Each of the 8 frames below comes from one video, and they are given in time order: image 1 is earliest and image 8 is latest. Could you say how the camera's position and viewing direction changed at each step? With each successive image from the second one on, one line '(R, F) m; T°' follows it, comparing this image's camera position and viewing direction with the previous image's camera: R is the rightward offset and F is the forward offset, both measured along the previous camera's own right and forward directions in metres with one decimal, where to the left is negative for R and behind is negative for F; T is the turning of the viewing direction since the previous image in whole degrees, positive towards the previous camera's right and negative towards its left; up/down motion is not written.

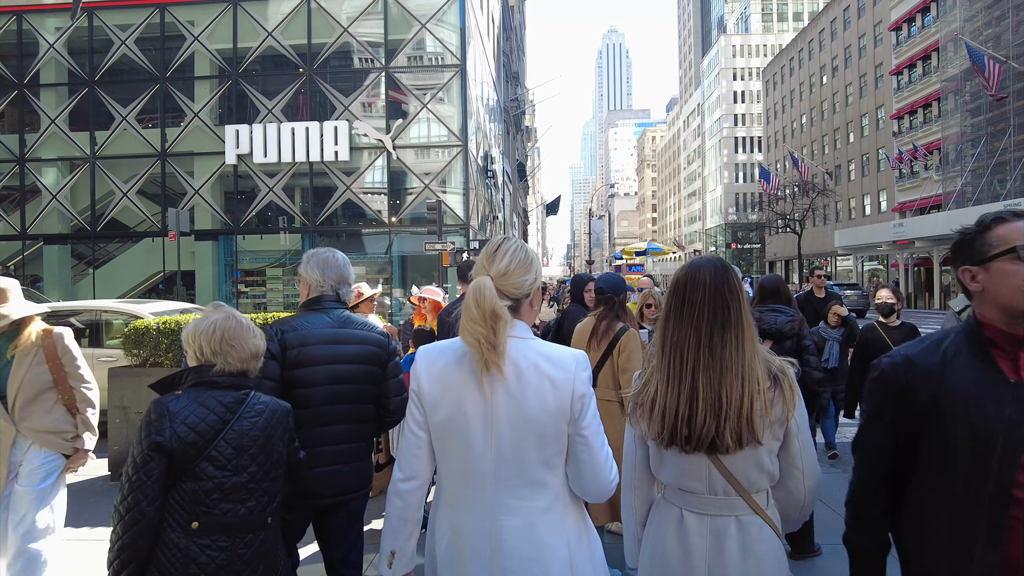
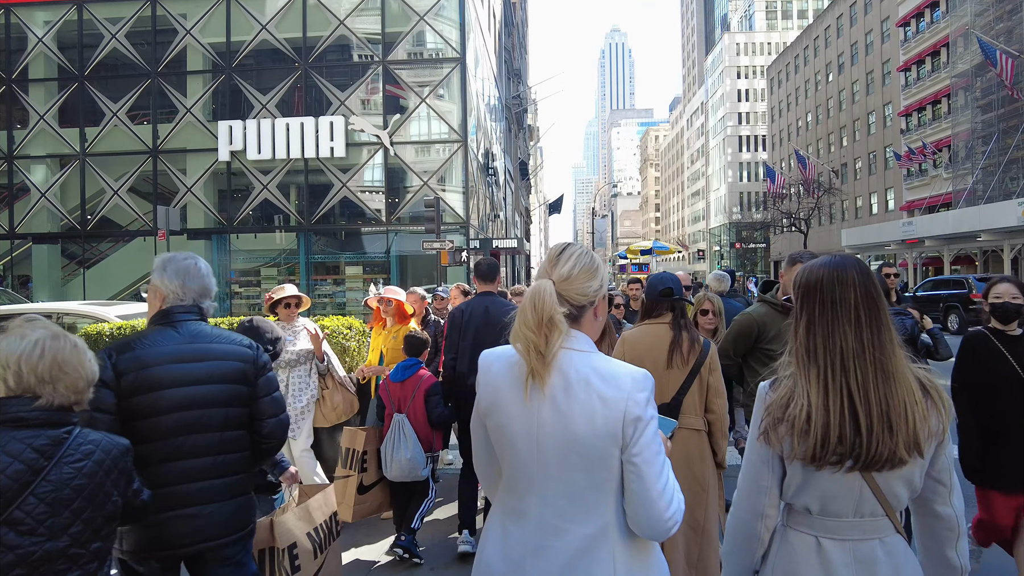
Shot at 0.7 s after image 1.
(+0.1, +0.7) m; 0°
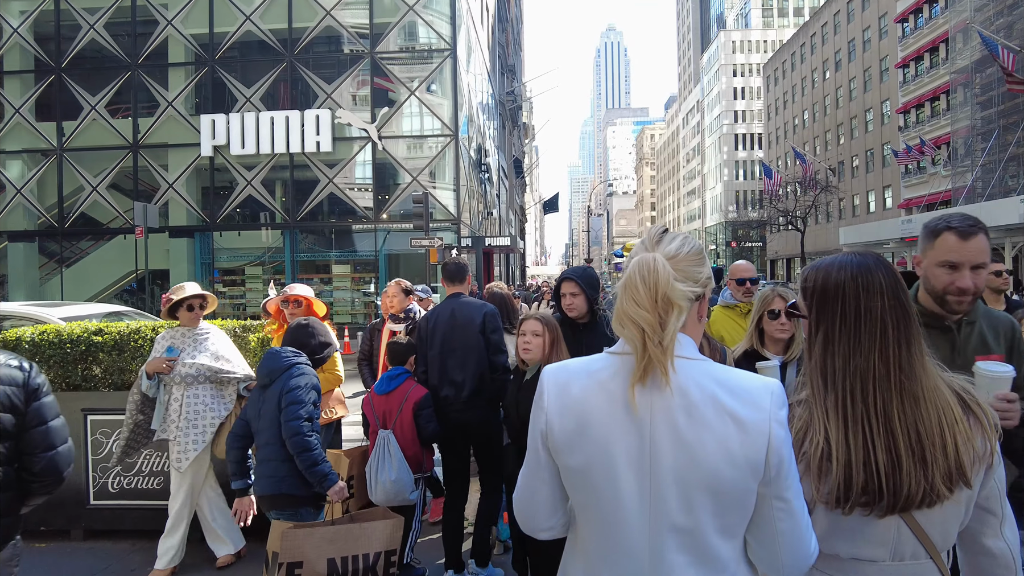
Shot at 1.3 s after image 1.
(+0.1, +0.7) m; 0°
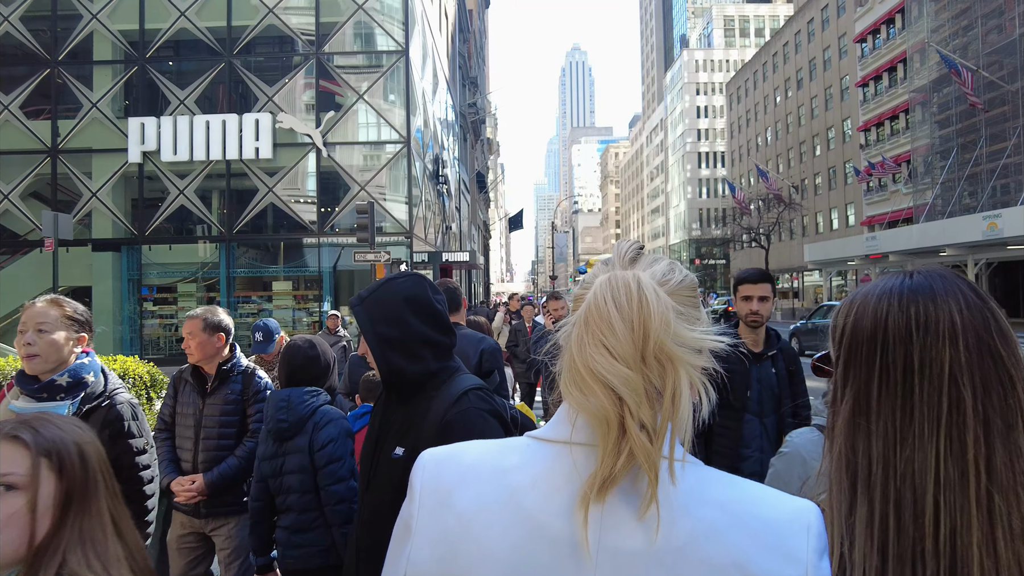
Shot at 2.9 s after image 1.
(+0.3, +1.5) m; +3°
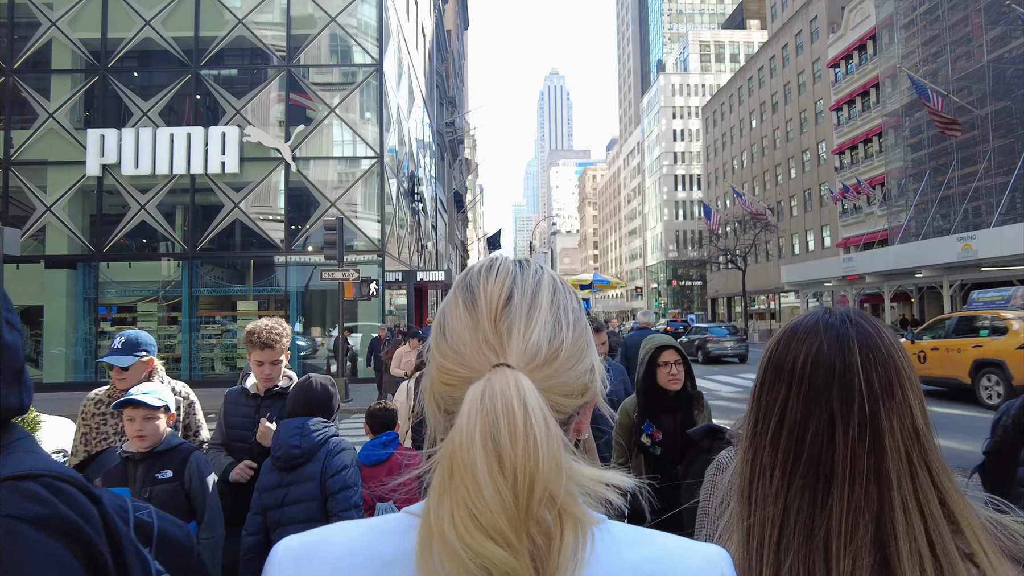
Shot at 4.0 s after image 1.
(+0.1, +0.7) m; +2°
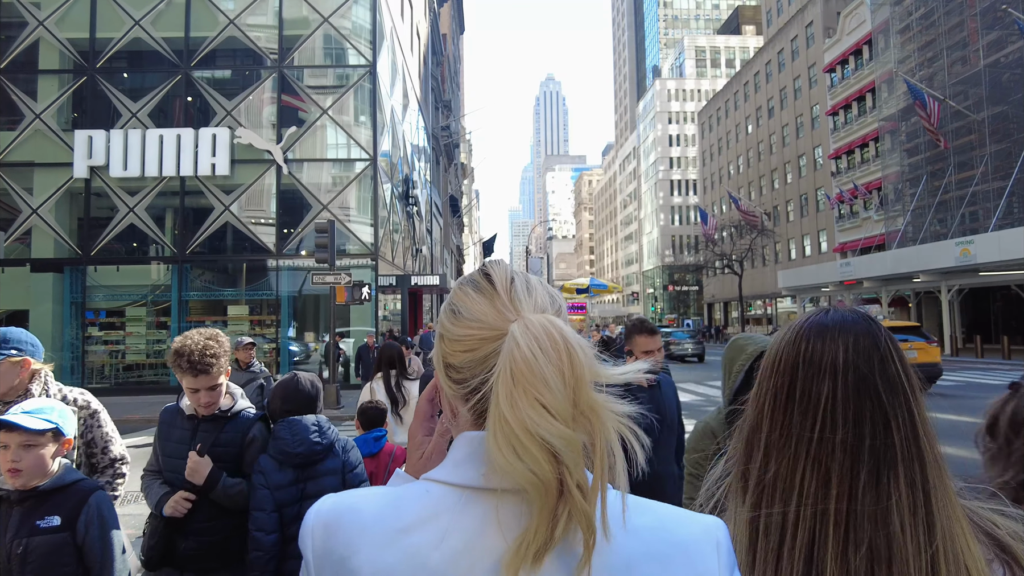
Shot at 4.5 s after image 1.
(0.0, +0.3) m; 0°
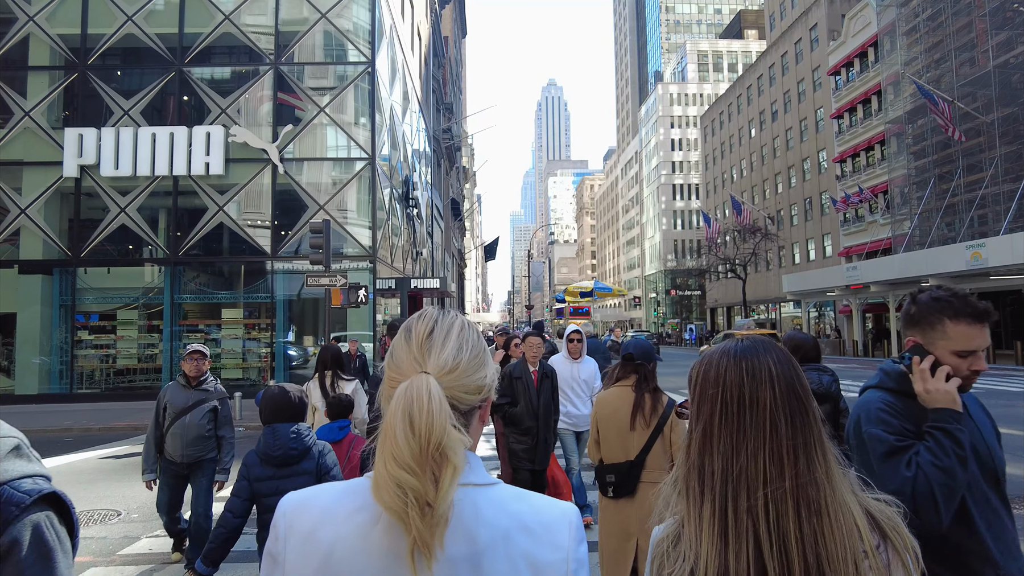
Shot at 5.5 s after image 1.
(0.0, +0.6) m; 0°
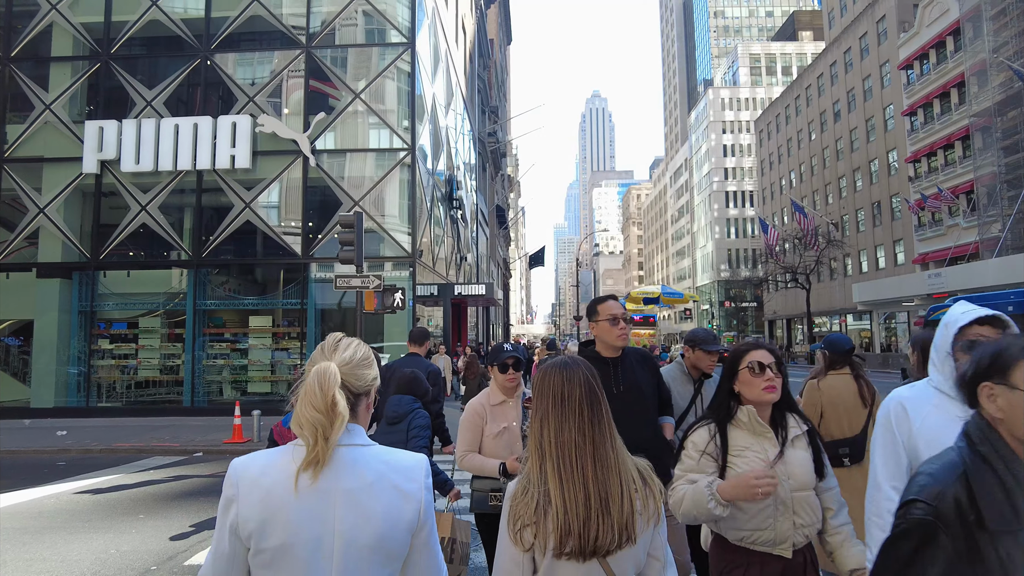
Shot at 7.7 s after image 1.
(-0.3, +2.3) m; -4°
